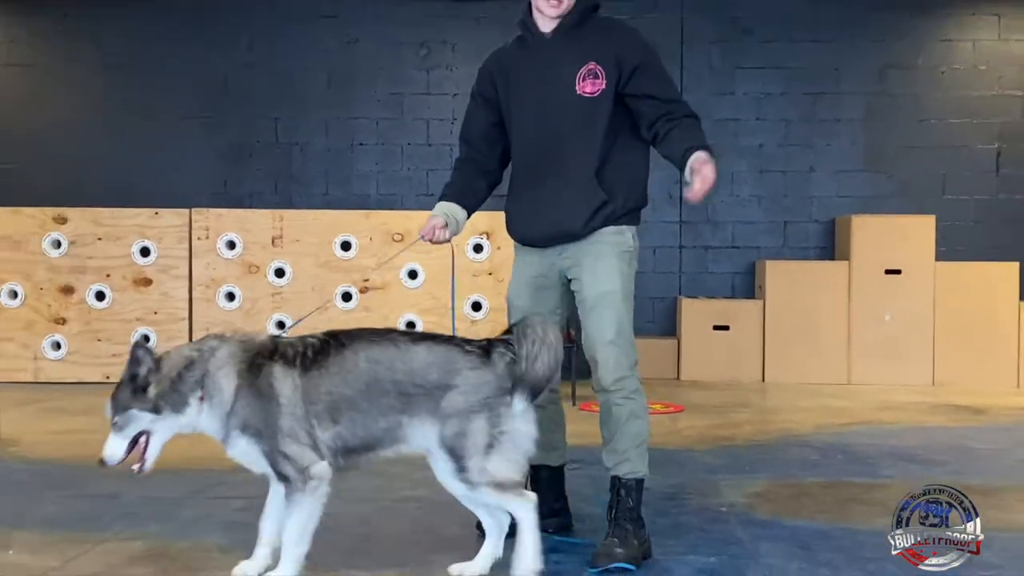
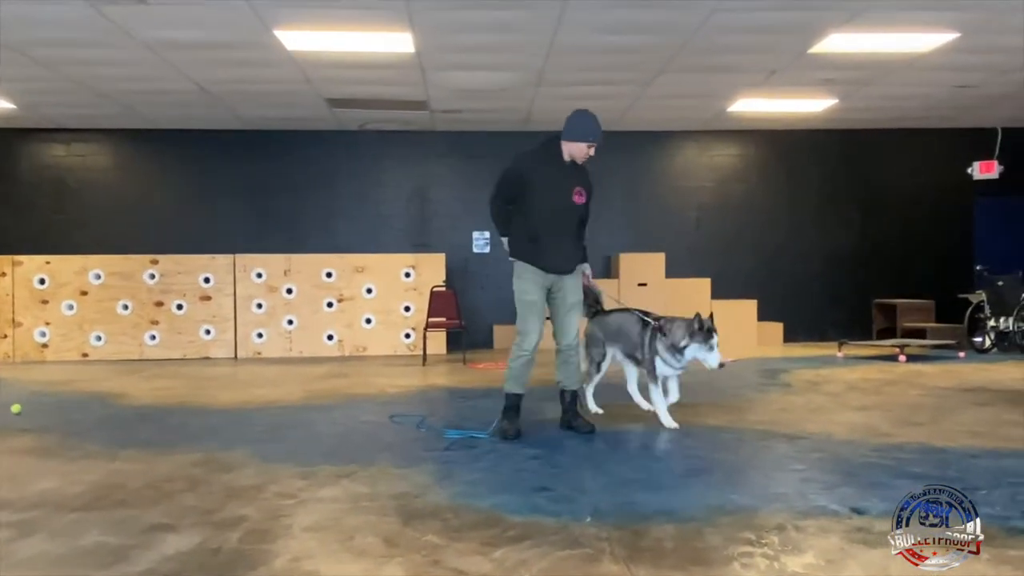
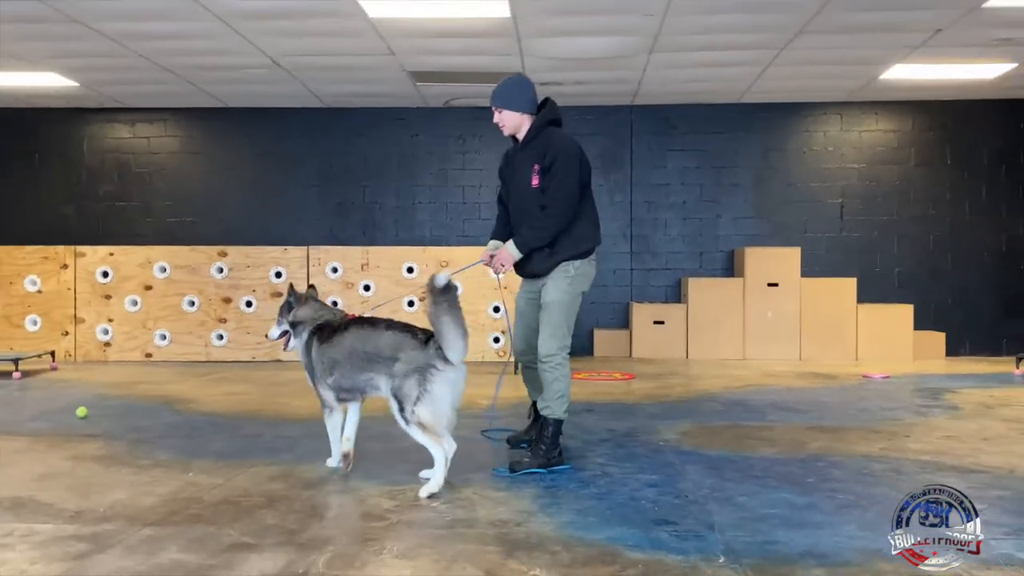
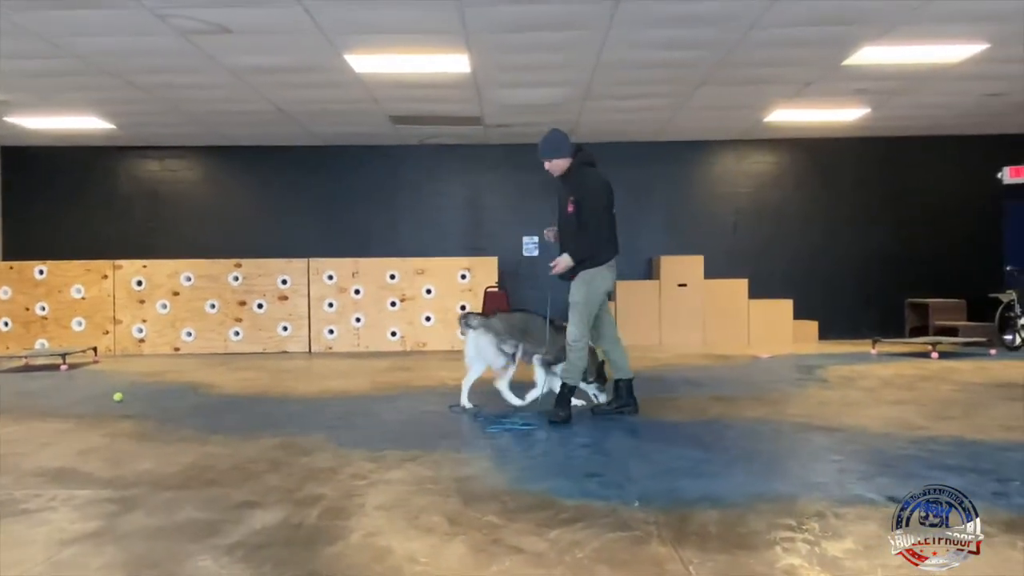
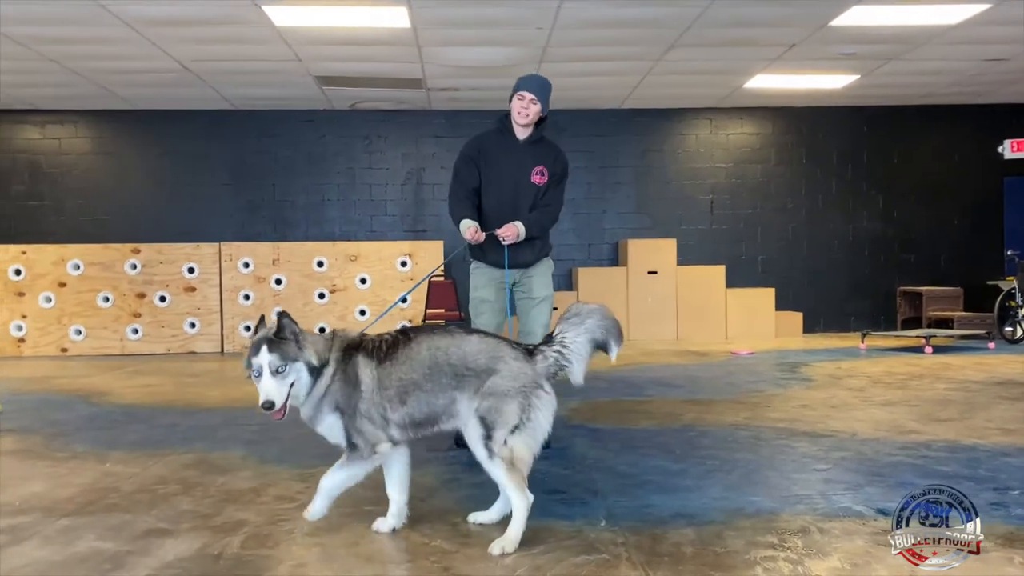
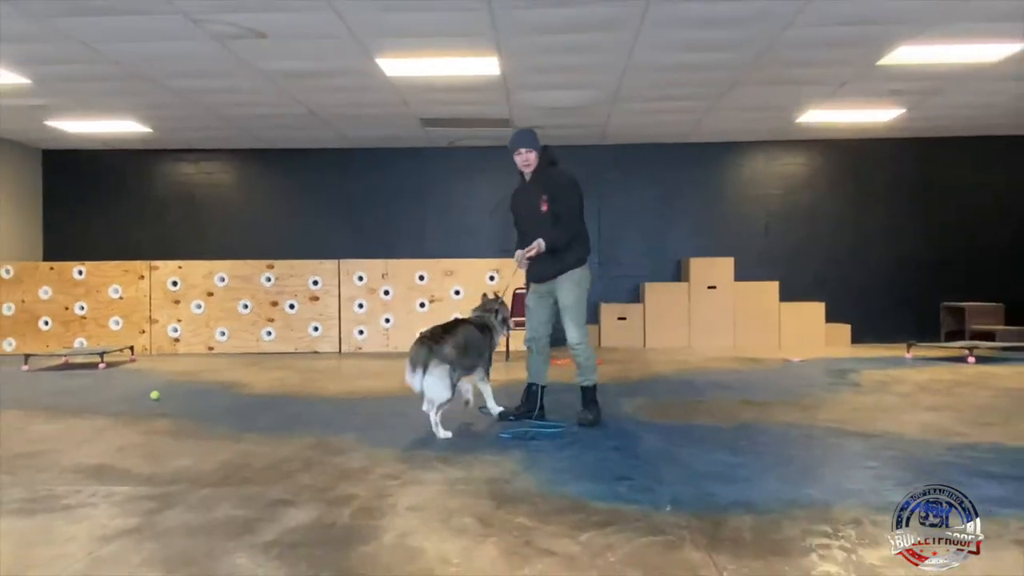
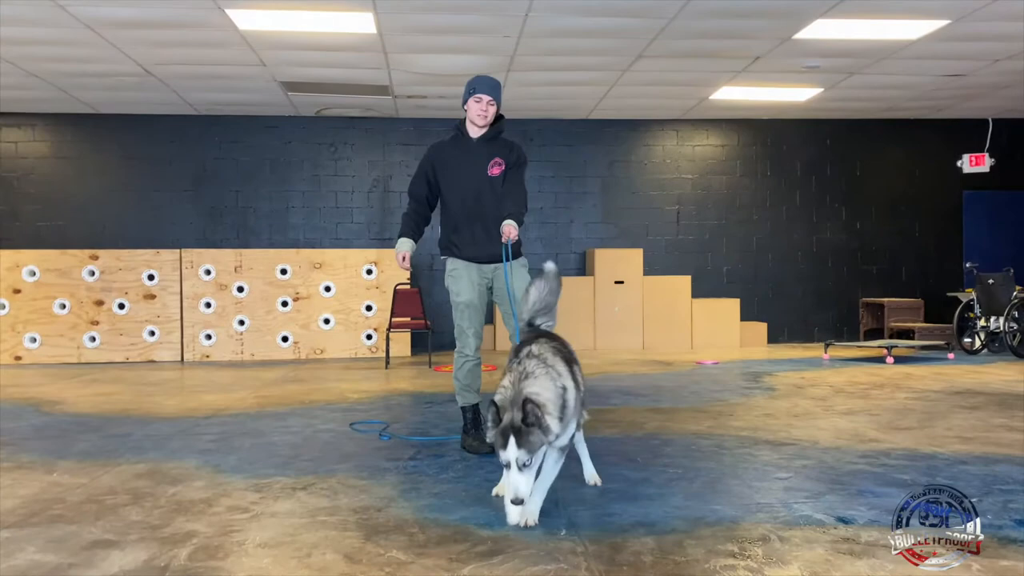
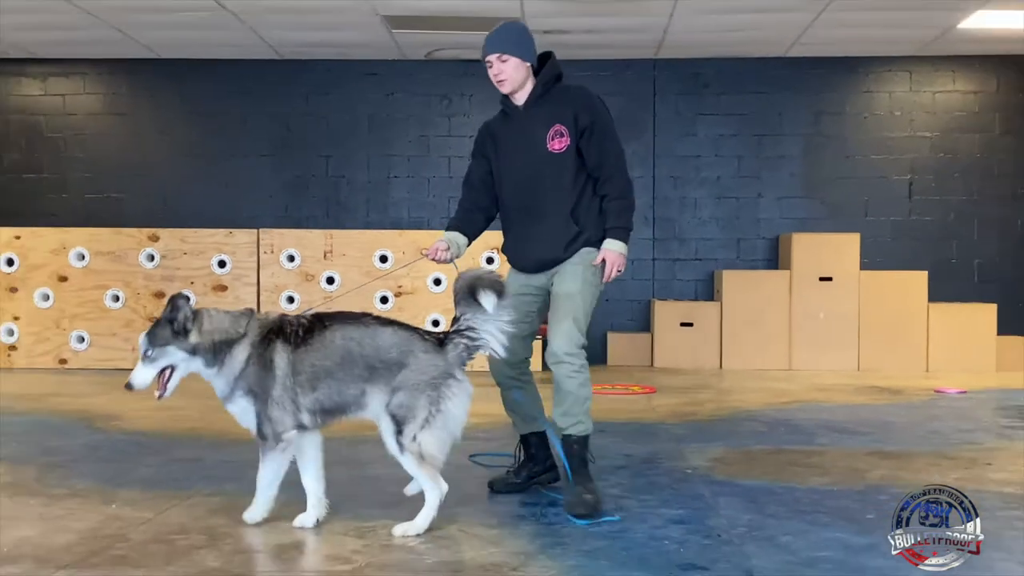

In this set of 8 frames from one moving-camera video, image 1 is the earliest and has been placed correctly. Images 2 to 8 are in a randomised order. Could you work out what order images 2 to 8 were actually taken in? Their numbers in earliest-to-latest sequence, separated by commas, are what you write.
8, 3, 6, 4, 2, 7, 5
